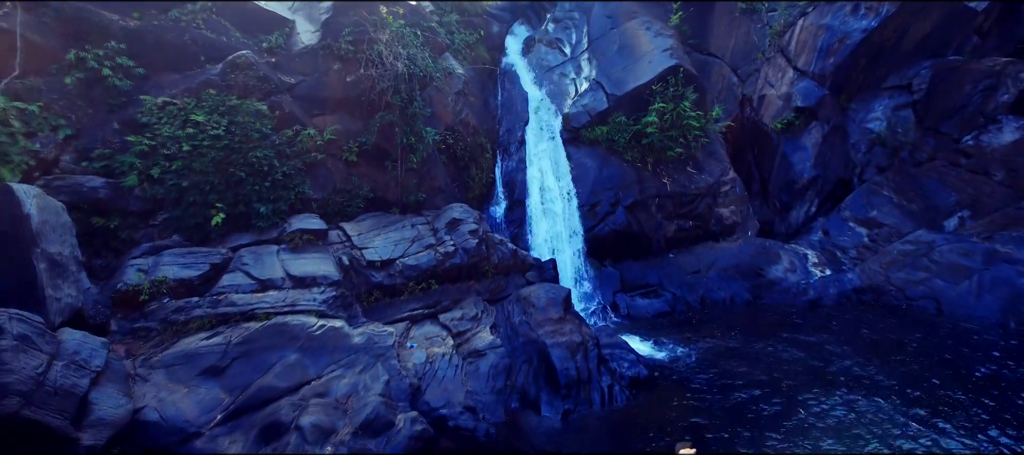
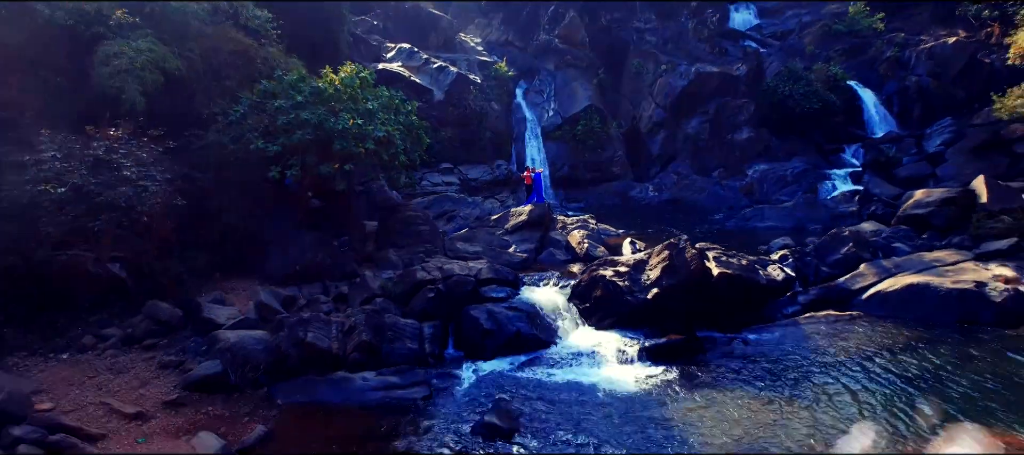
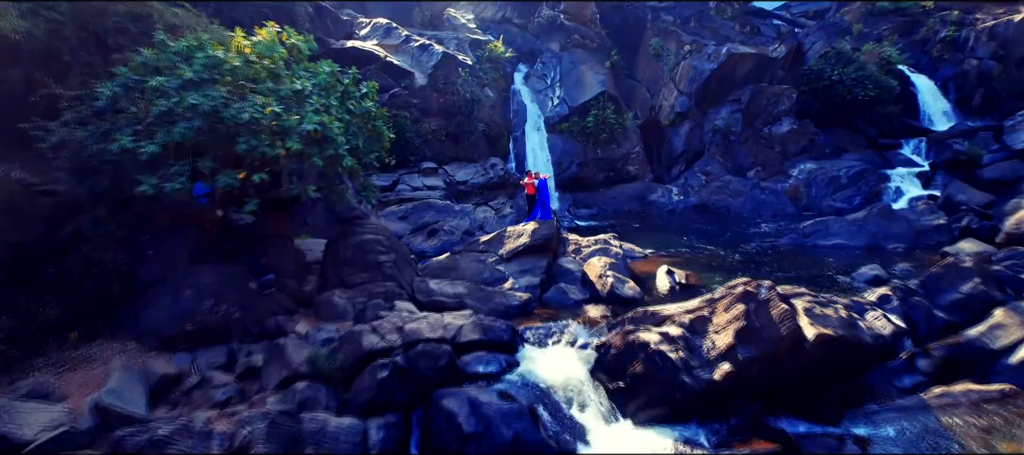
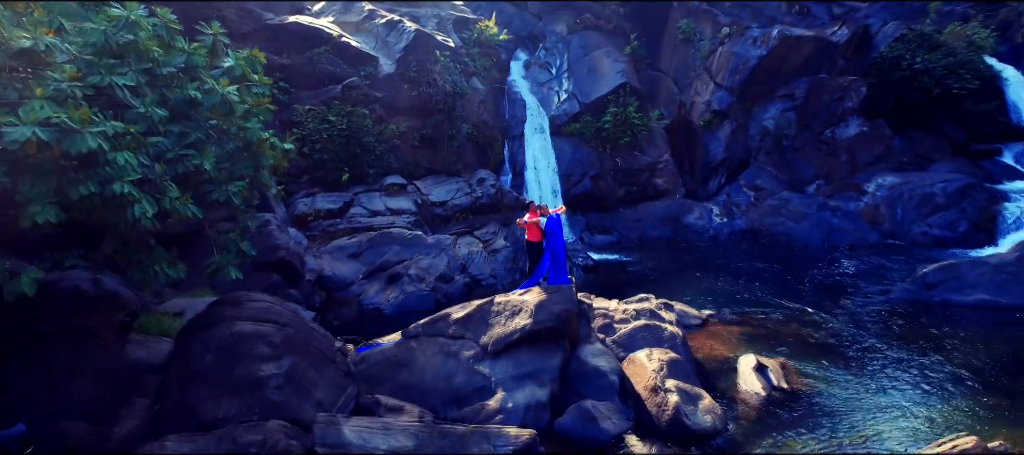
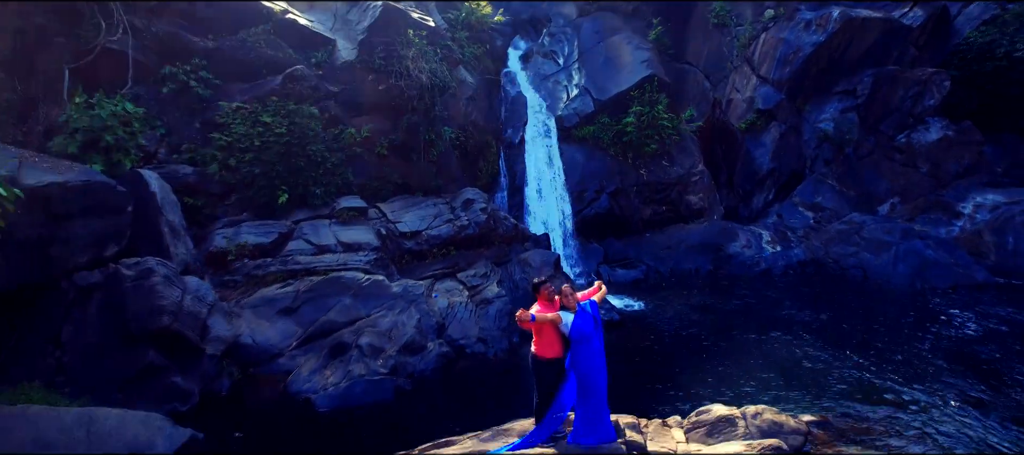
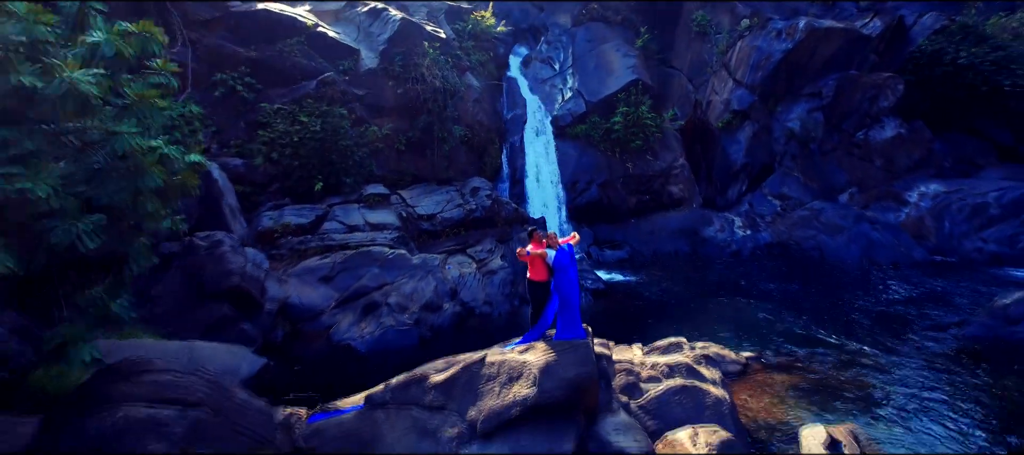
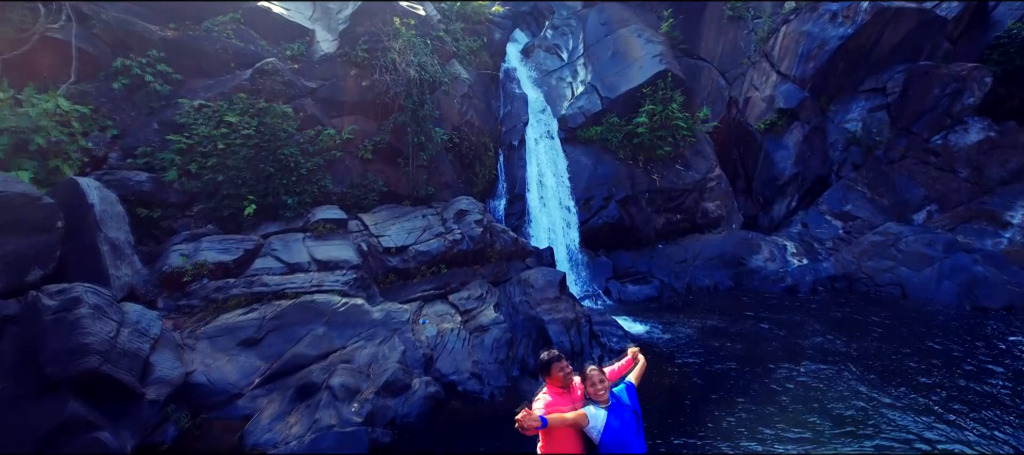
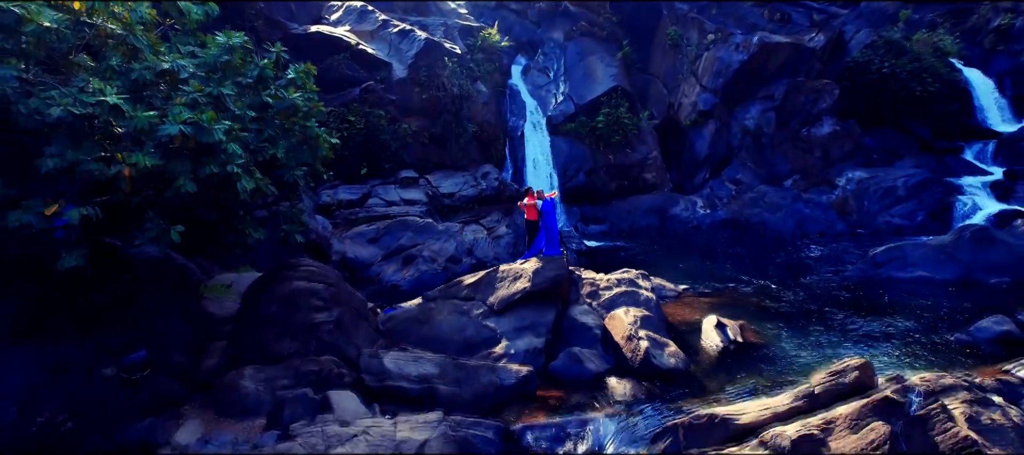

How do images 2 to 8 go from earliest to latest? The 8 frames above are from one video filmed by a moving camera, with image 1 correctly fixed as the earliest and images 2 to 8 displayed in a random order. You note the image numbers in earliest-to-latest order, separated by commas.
7, 5, 6, 4, 8, 3, 2
